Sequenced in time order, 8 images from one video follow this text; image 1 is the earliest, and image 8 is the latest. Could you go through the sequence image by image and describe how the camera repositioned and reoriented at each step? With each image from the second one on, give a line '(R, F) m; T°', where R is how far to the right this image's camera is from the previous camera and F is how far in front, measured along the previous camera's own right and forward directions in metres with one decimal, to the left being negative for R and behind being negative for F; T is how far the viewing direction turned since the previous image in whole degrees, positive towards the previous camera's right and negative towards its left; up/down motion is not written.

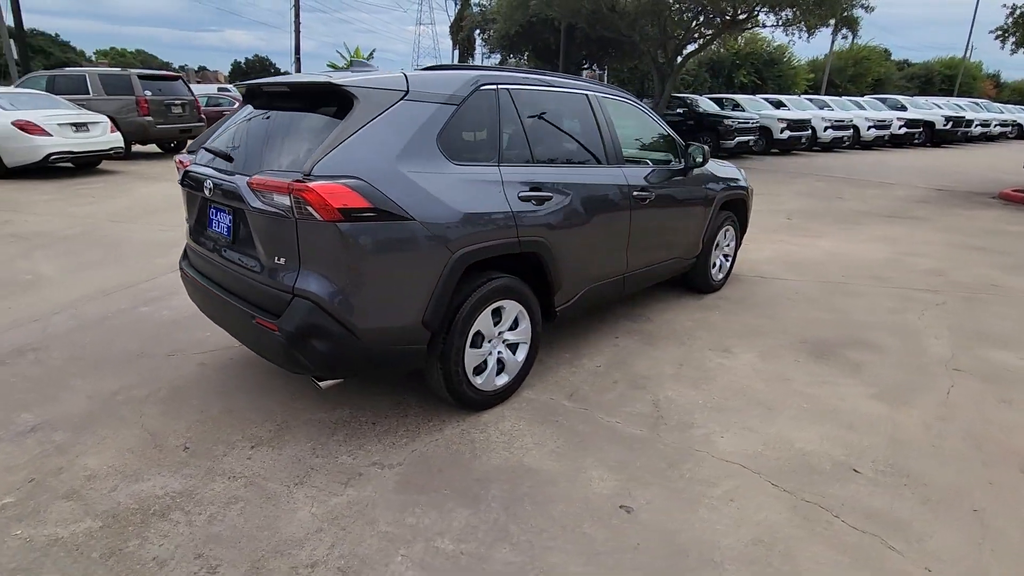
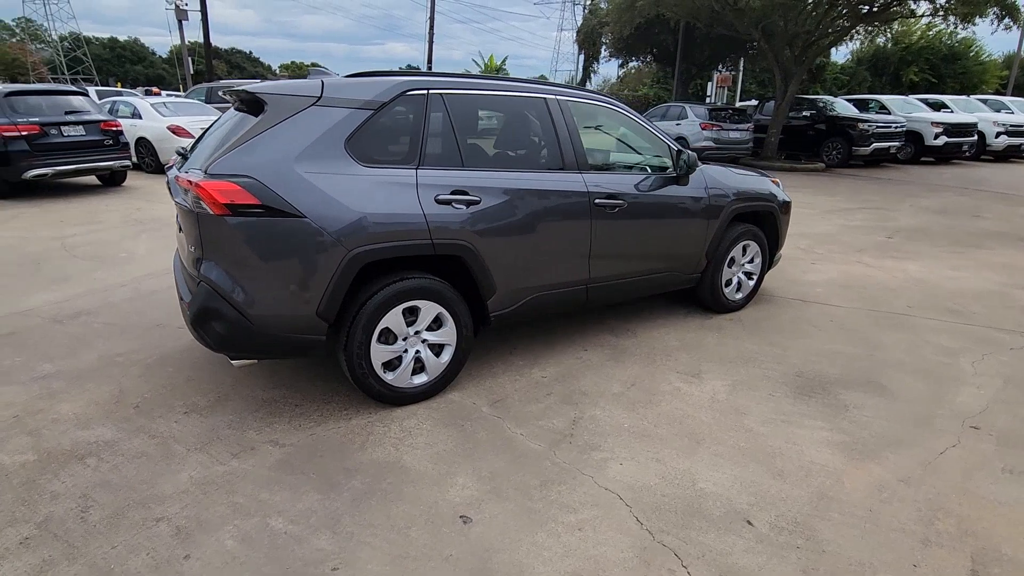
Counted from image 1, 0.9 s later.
(+1.2, +0.1) m; -13°
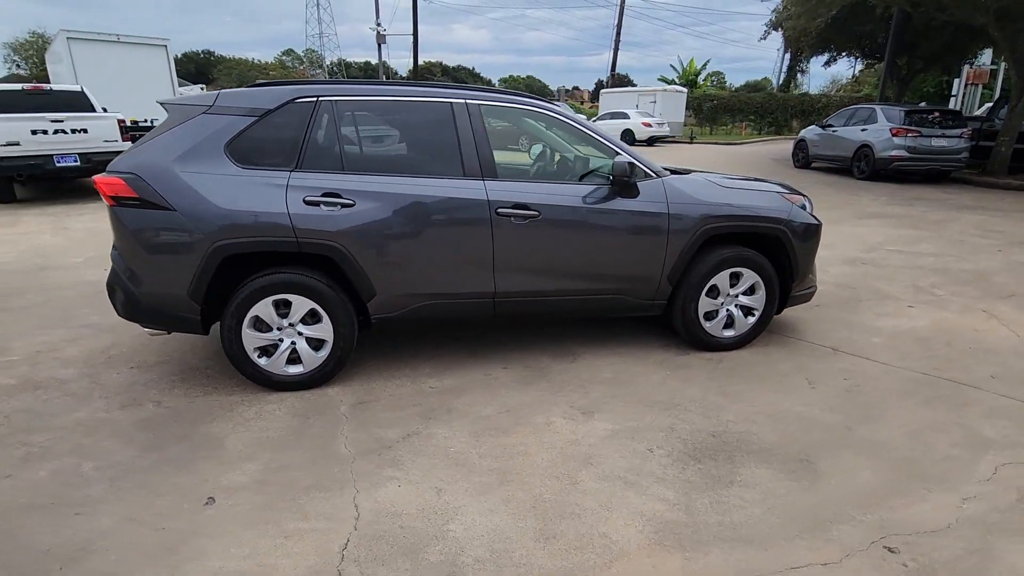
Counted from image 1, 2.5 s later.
(+2.0, +0.5) m; -20°
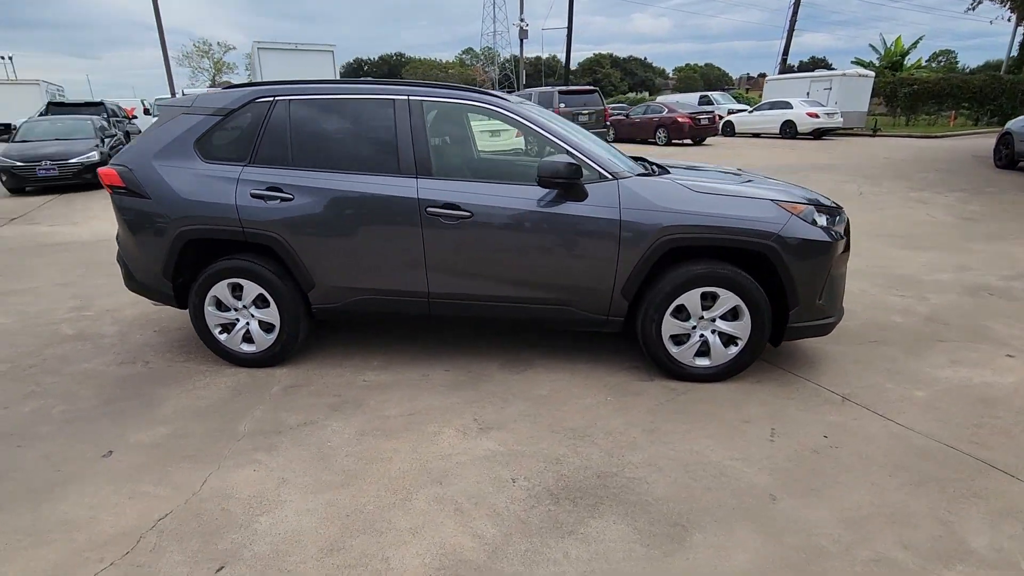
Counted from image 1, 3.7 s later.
(+1.5, +0.4) m; -17°
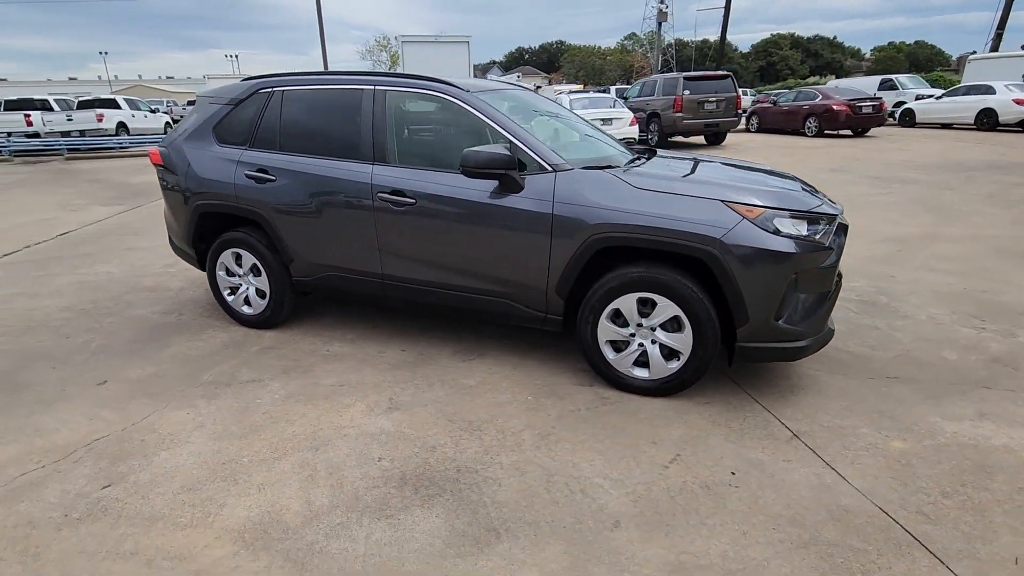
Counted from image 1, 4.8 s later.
(+1.3, +0.2) m; -15°
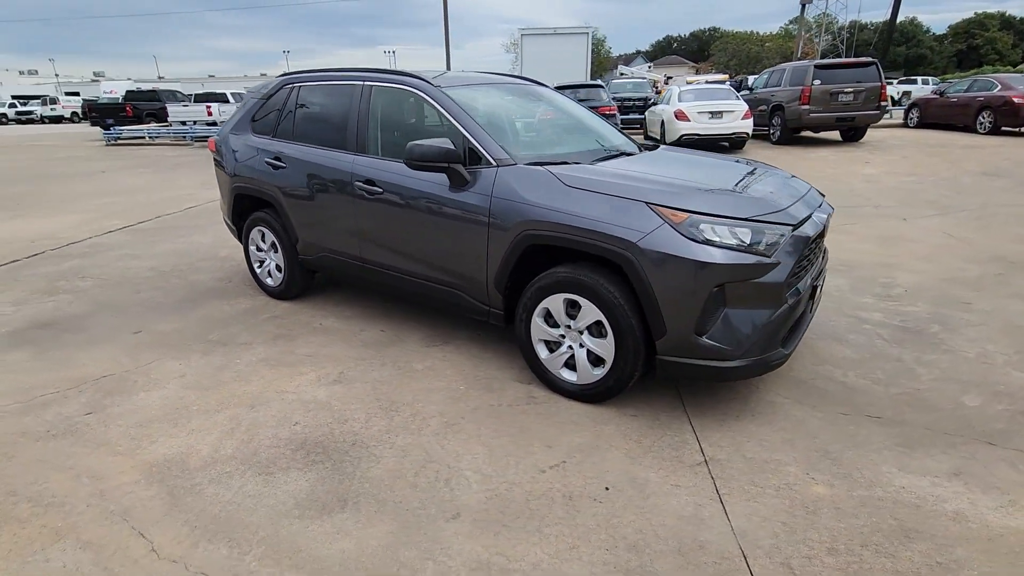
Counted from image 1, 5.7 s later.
(+1.2, +0.1) m; -14°
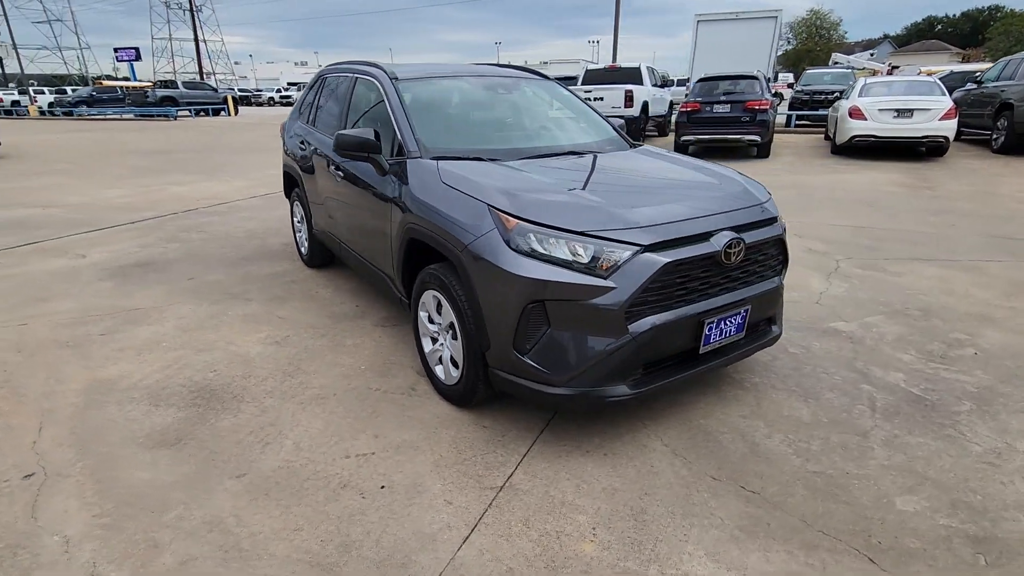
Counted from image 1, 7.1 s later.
(+1.7, +0.3) m; -19°
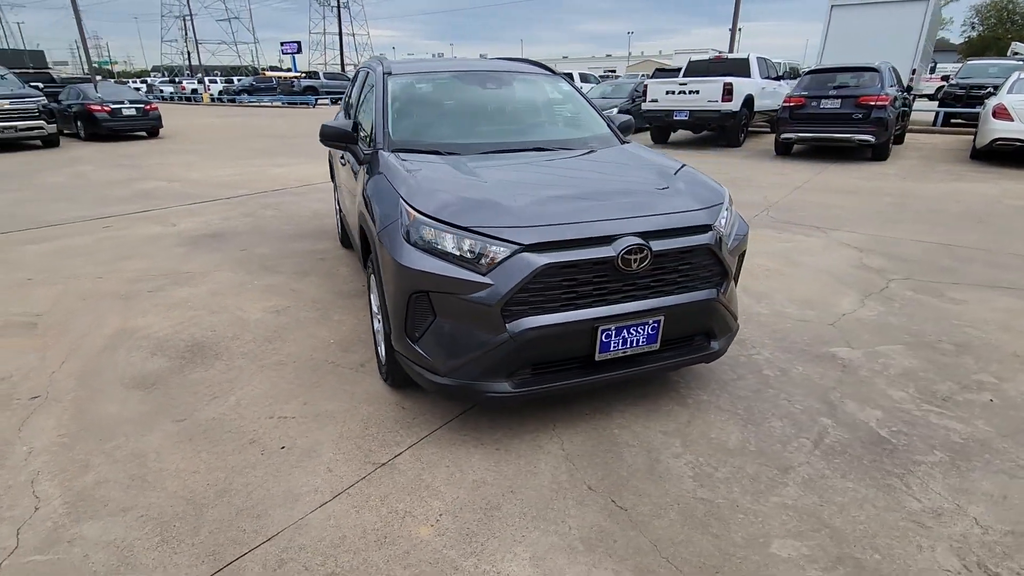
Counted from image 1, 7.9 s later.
(+1.1, 0.0) m; -12°
